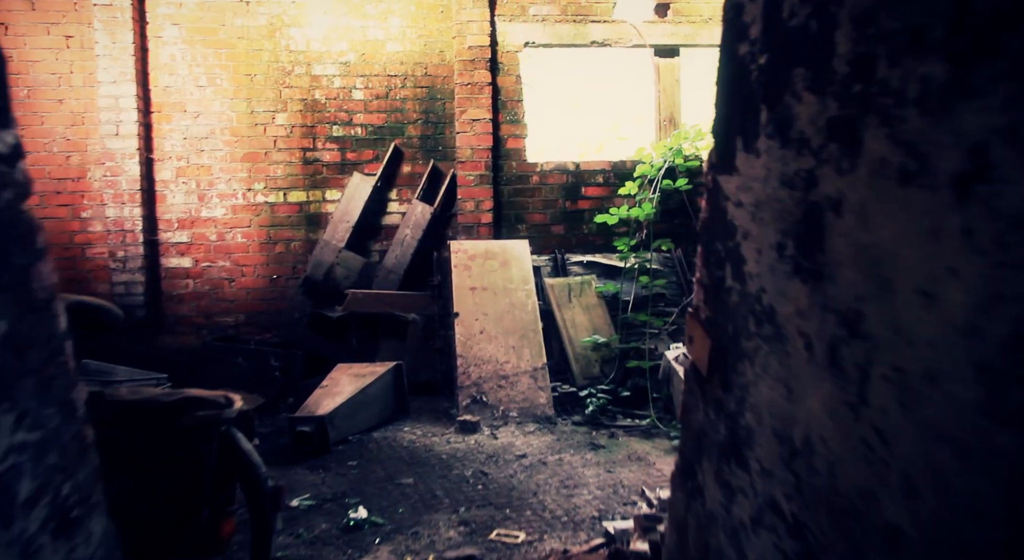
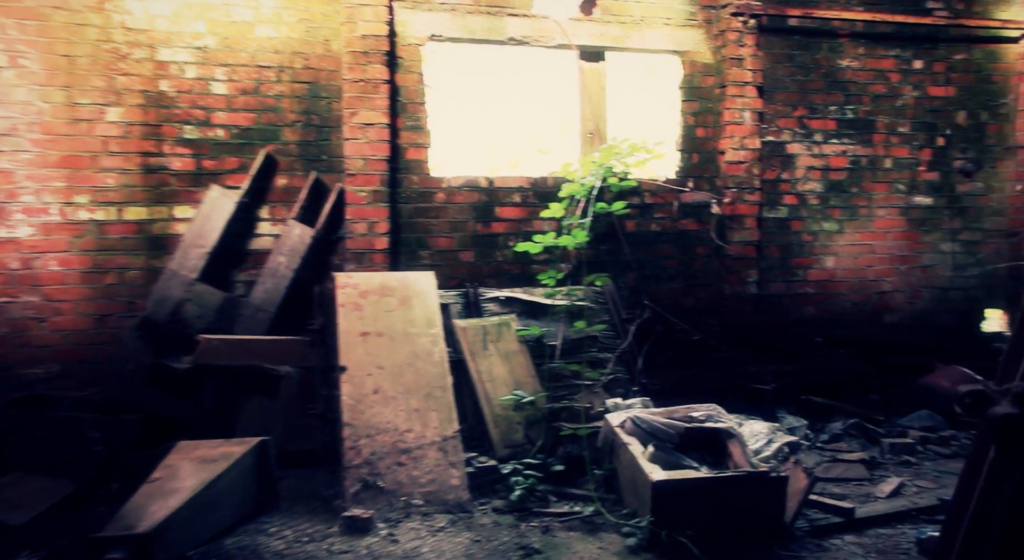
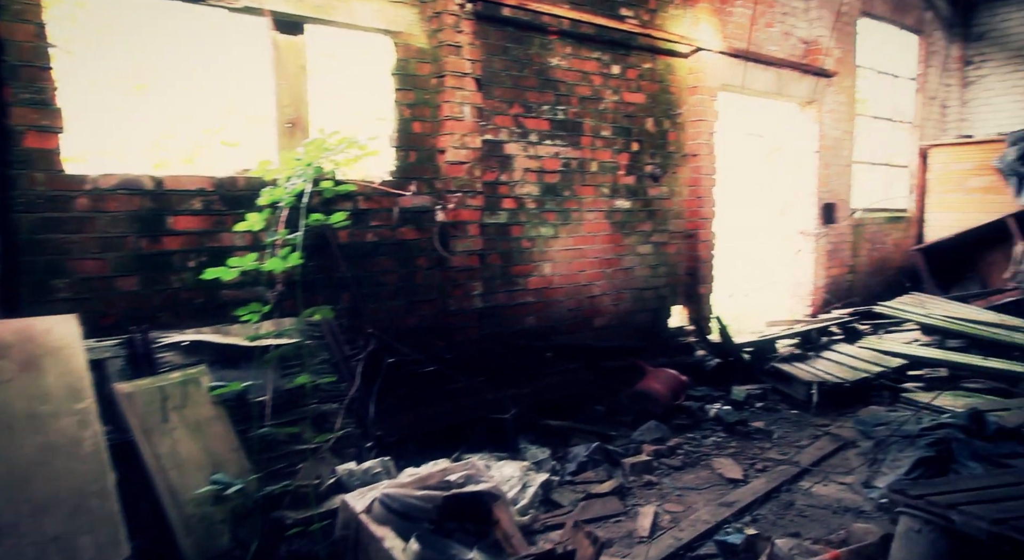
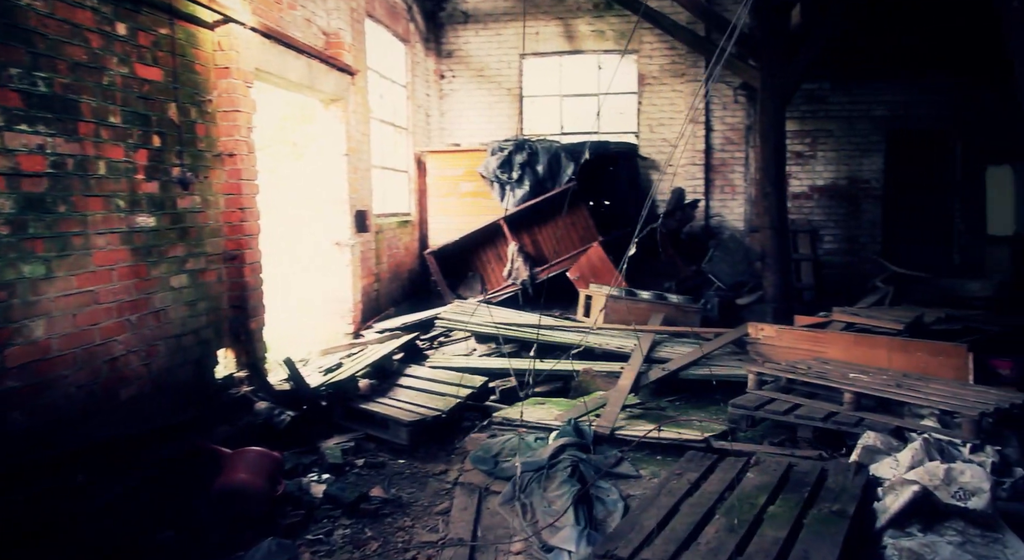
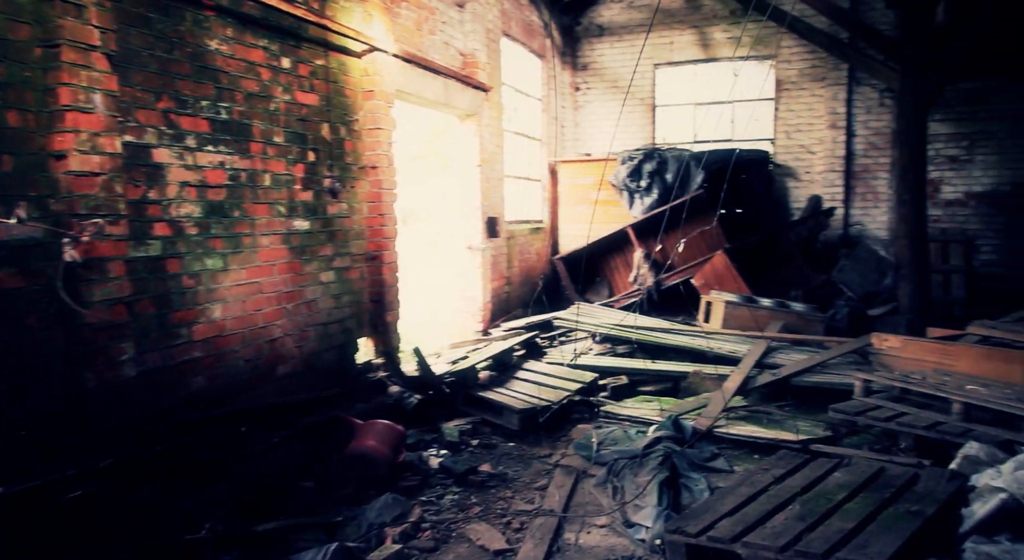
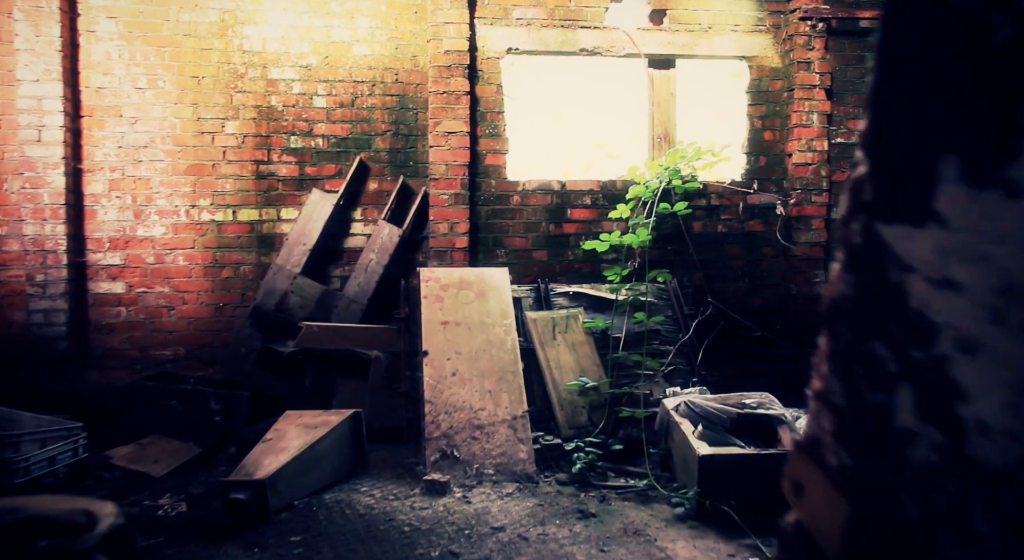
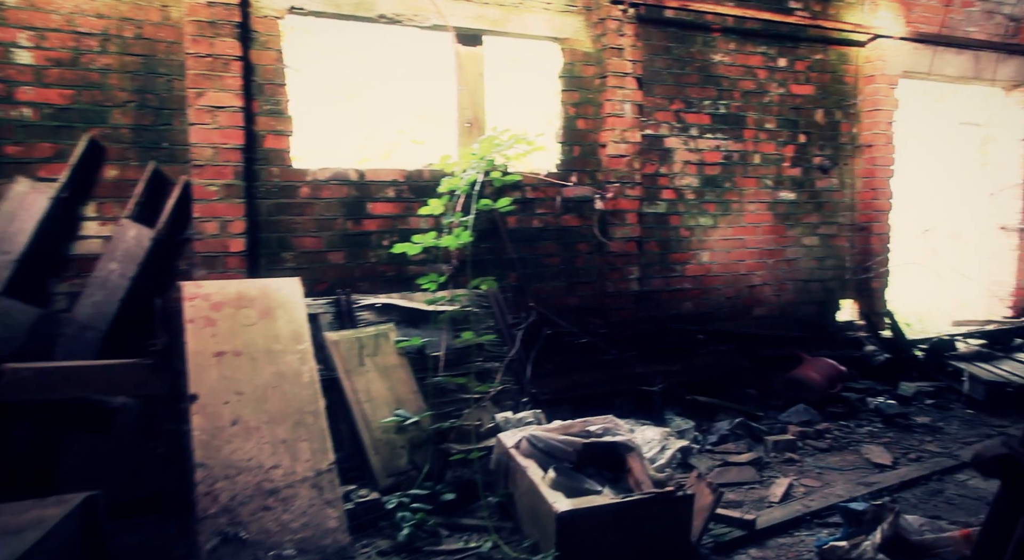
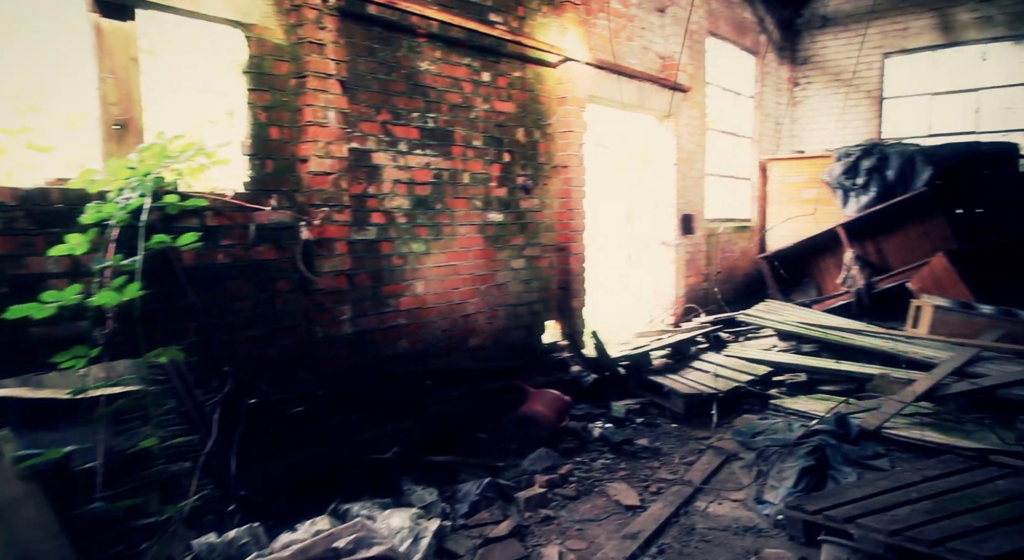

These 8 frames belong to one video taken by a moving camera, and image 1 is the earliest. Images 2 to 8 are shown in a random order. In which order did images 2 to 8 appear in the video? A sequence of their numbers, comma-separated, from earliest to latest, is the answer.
6, 2, 7, 3, 8, 5, 4
